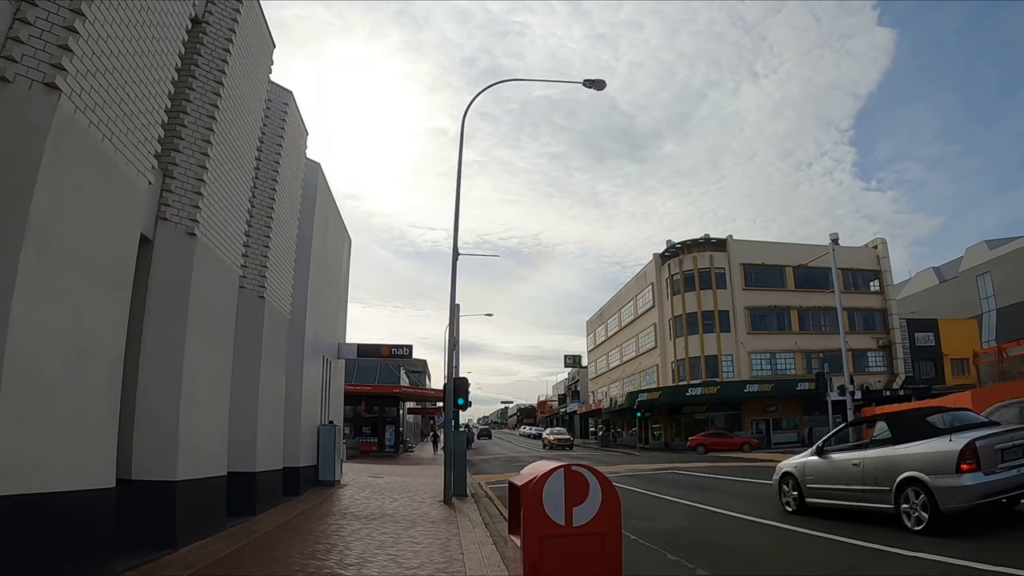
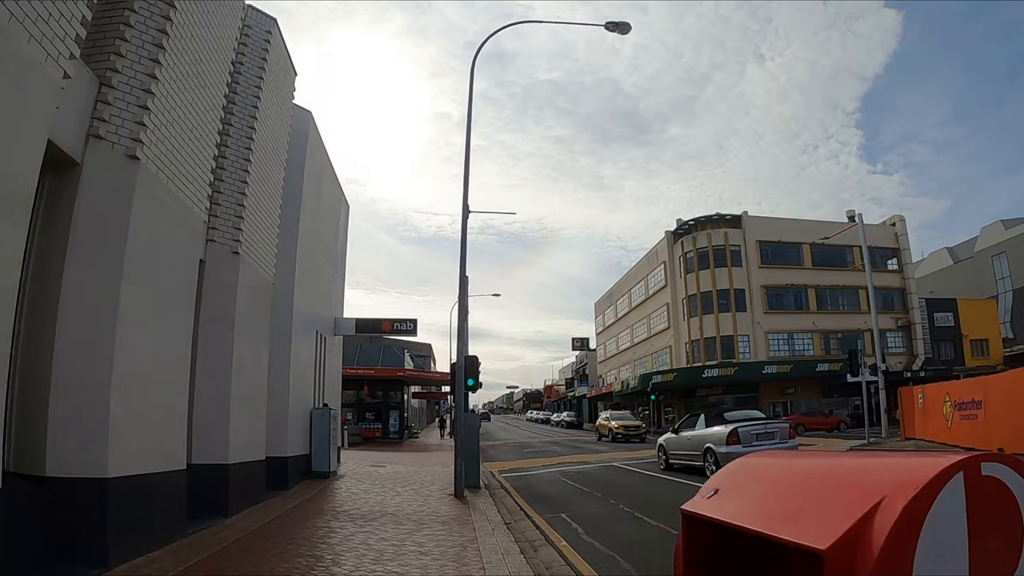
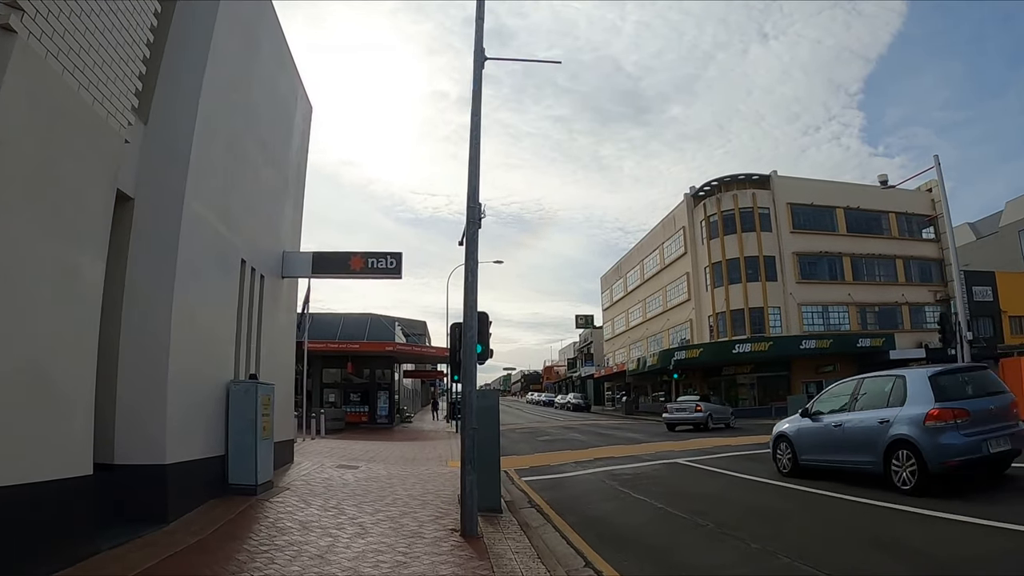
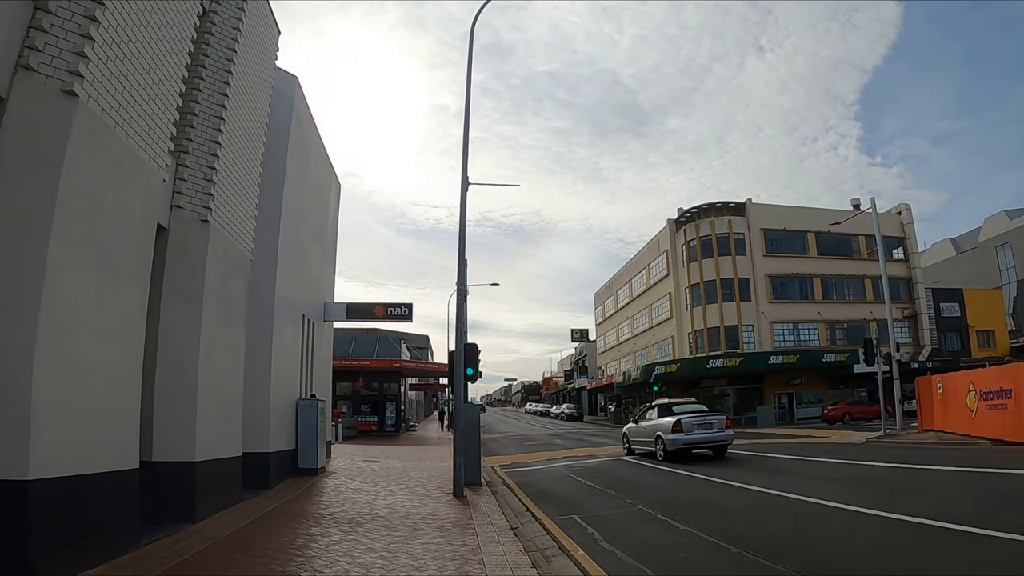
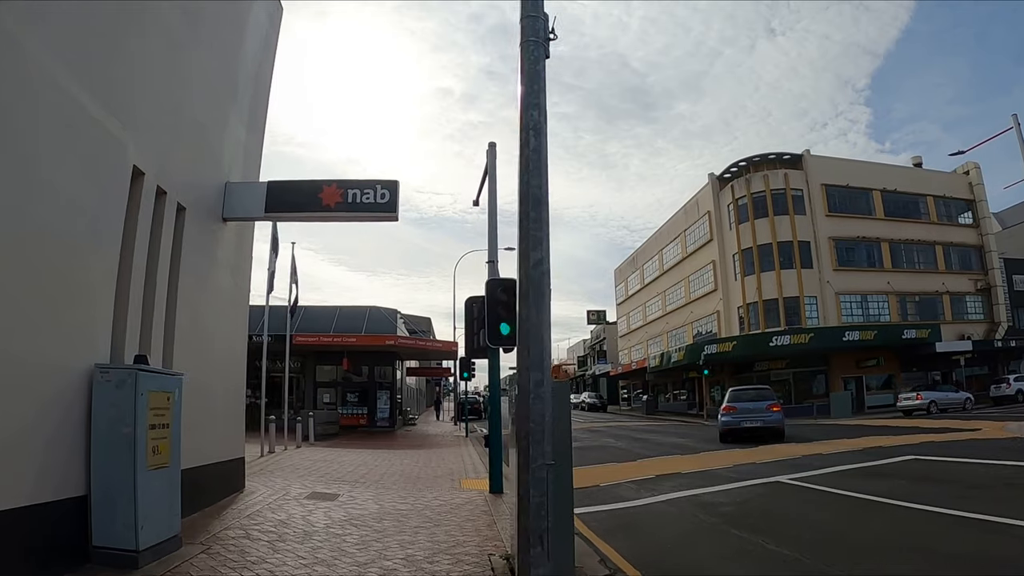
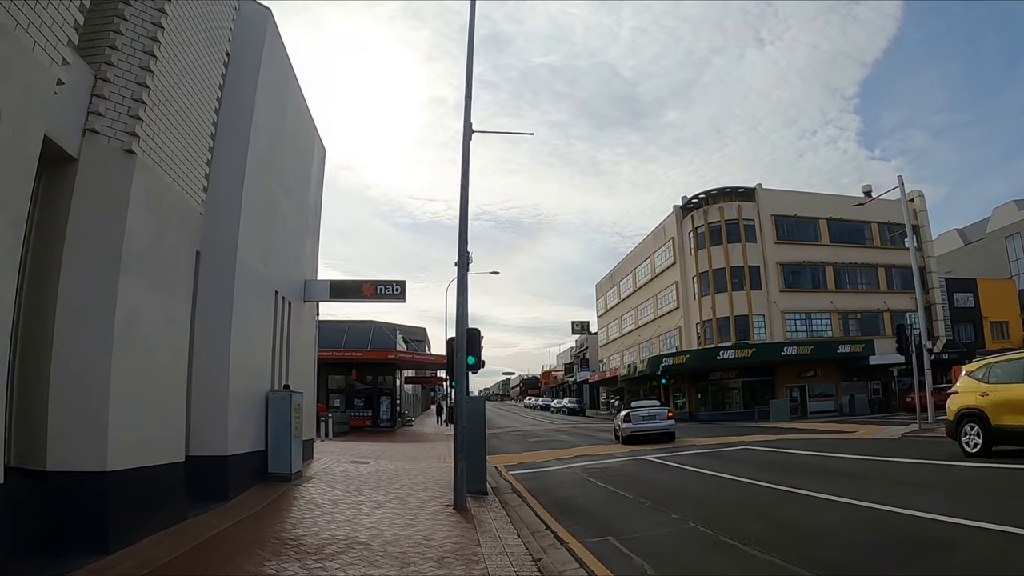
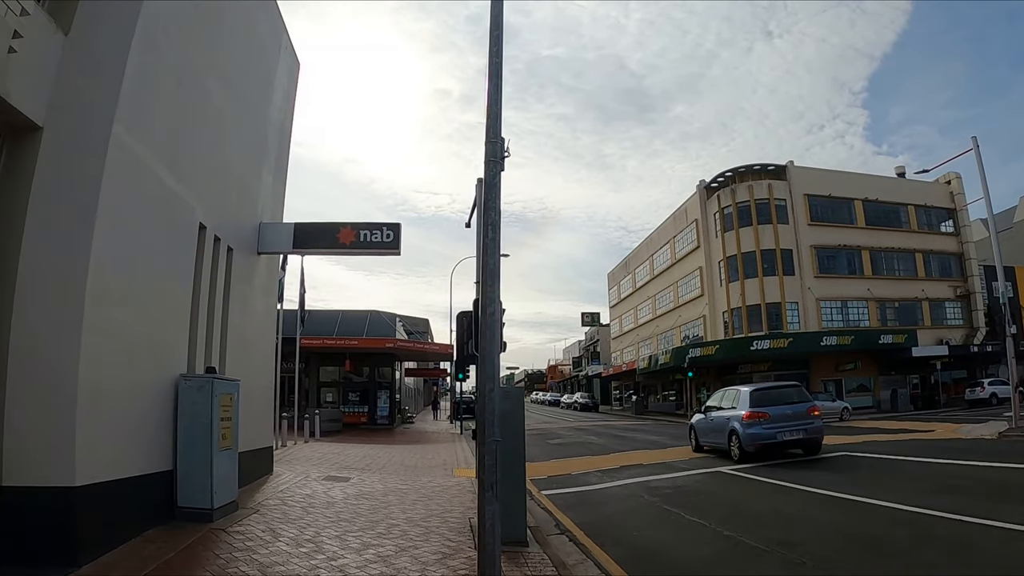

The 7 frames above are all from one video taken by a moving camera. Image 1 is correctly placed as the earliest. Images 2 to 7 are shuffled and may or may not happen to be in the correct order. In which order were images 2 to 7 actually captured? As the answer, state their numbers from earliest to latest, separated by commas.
2, 4, 6, 3, 7, 5
